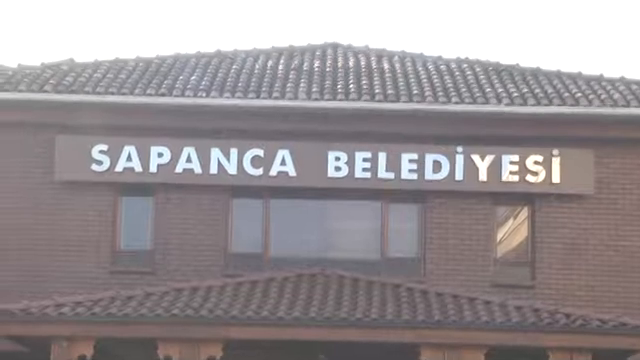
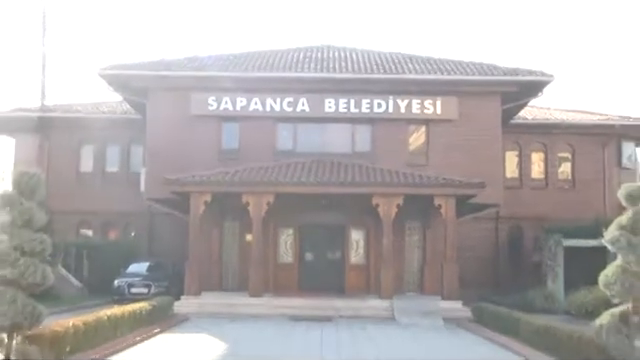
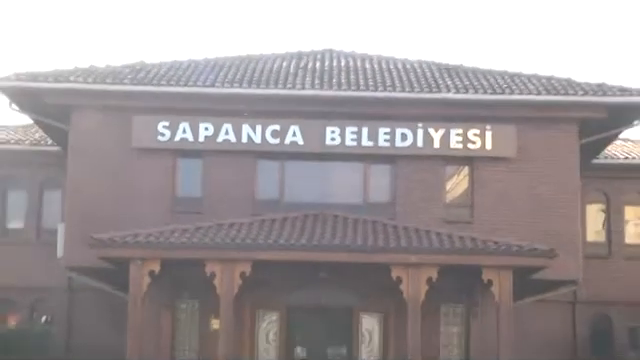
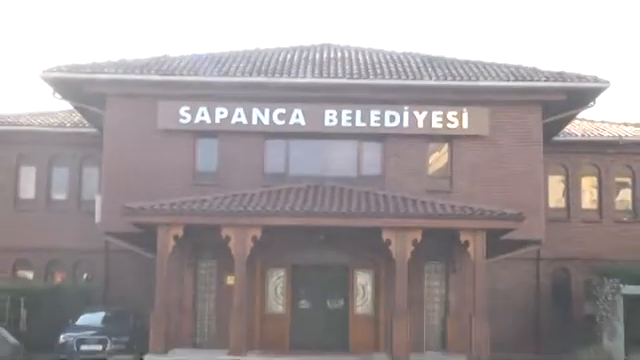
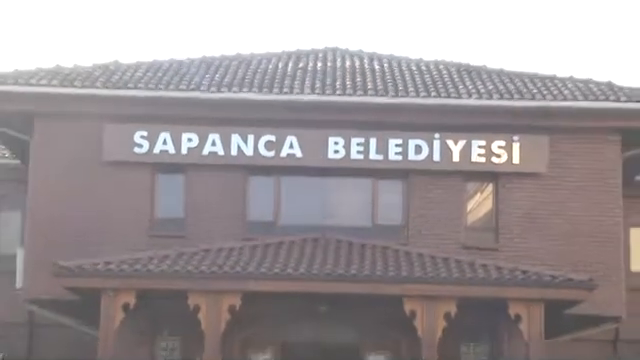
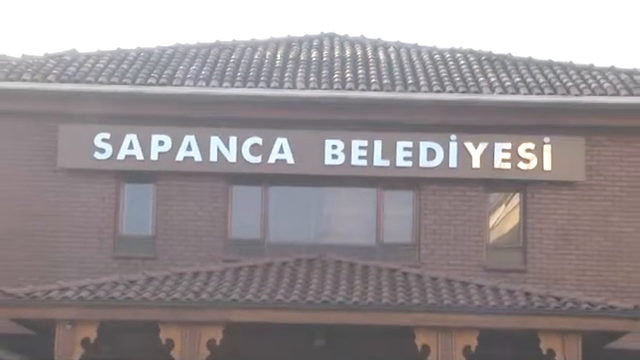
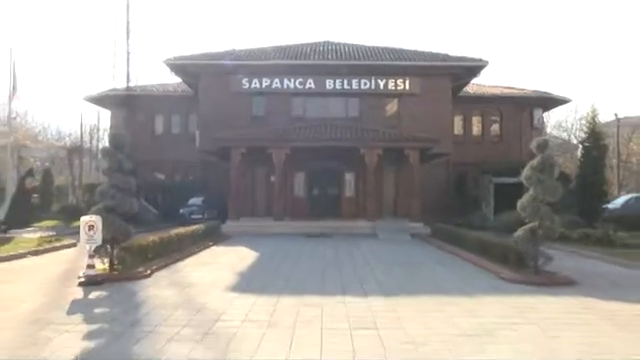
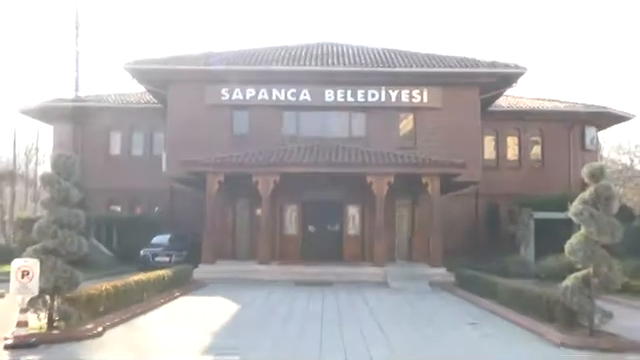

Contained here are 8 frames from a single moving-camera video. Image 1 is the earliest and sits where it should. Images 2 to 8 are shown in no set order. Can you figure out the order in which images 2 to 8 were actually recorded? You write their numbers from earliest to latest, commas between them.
6, 5, 3, 4, 2, 8, 7
